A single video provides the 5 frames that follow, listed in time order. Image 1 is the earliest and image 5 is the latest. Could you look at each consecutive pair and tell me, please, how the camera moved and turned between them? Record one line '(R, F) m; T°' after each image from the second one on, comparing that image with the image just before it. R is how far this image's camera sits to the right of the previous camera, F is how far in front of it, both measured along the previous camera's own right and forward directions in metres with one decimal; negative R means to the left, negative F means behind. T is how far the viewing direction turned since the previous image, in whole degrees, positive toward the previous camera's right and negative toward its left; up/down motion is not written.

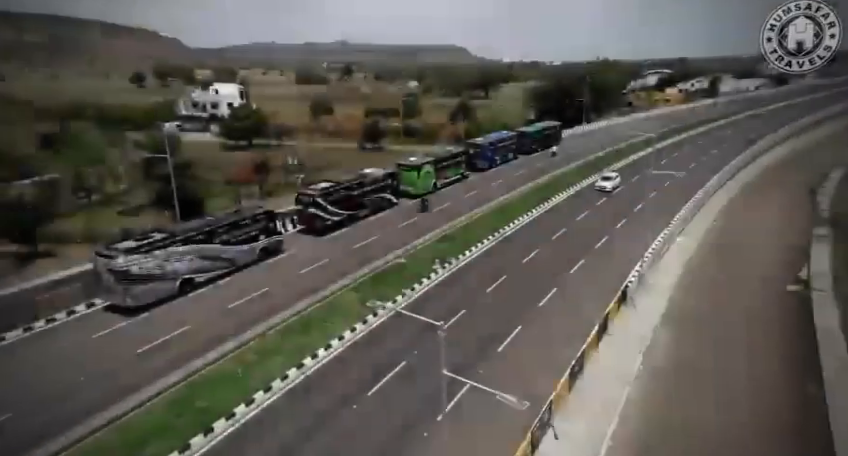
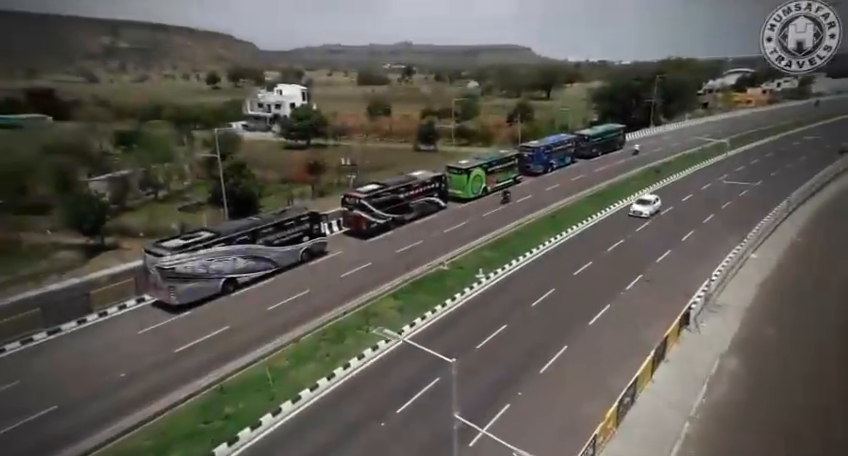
(+0.3, +0.5) m; -6°
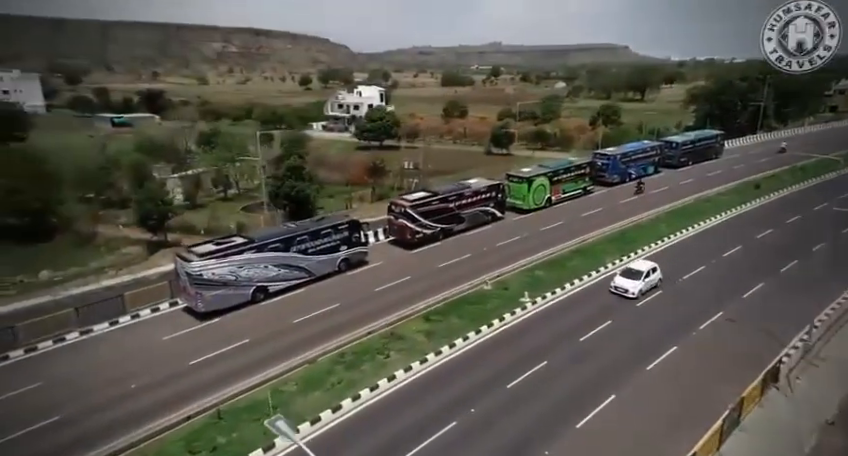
(+0.8, +1.1) m; -9°
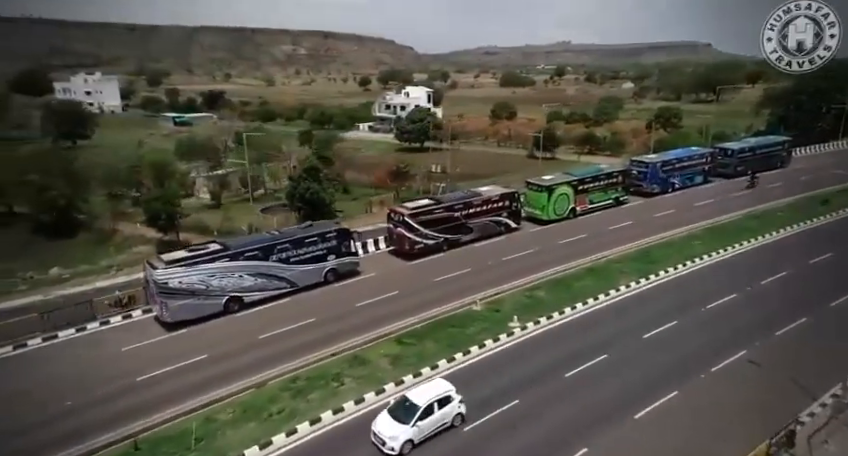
(+1.5, +1.1) m; -6°
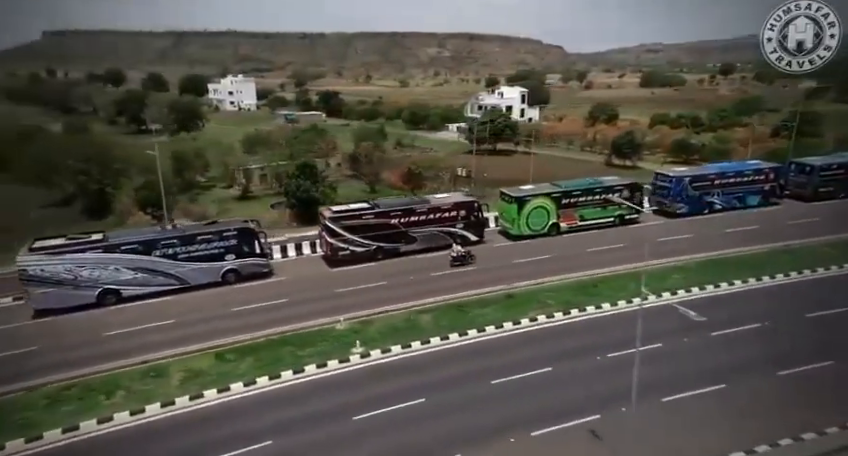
(+4.9, +1.9) m; -15°
